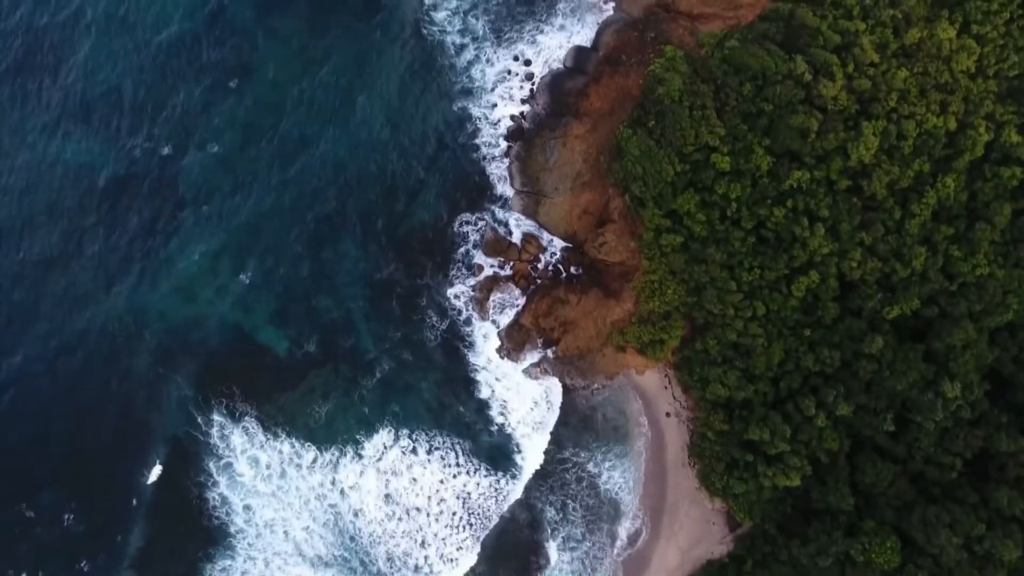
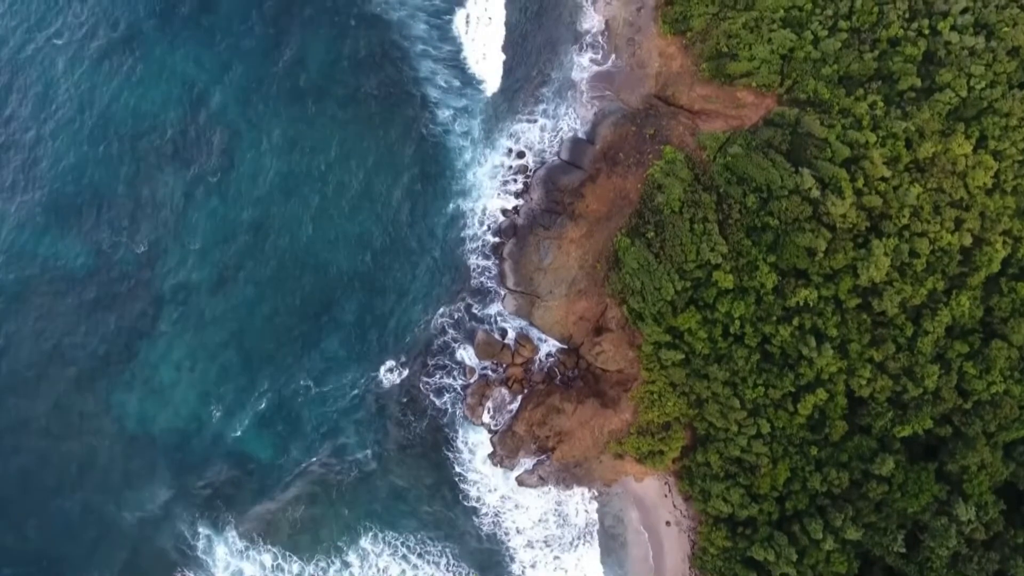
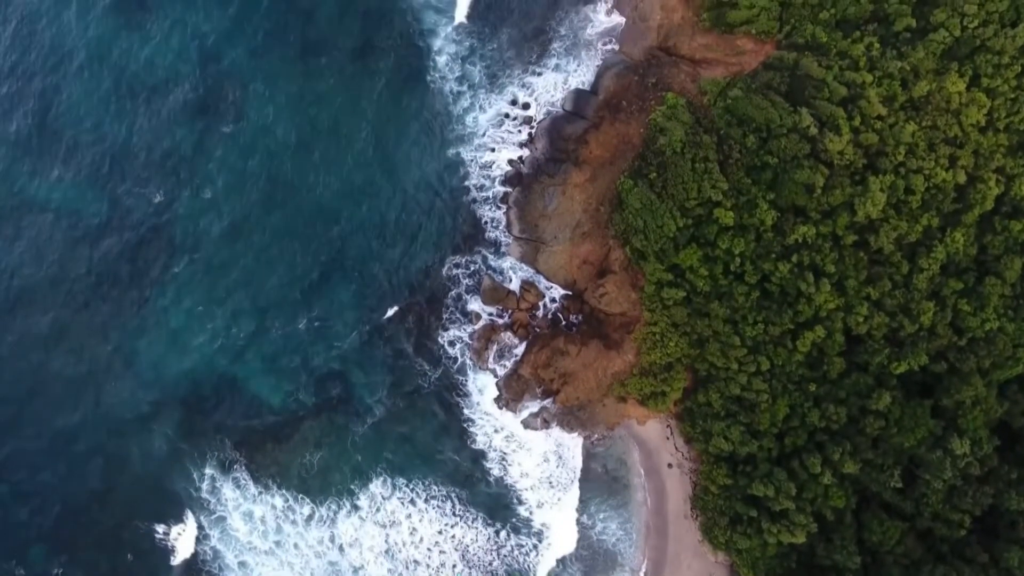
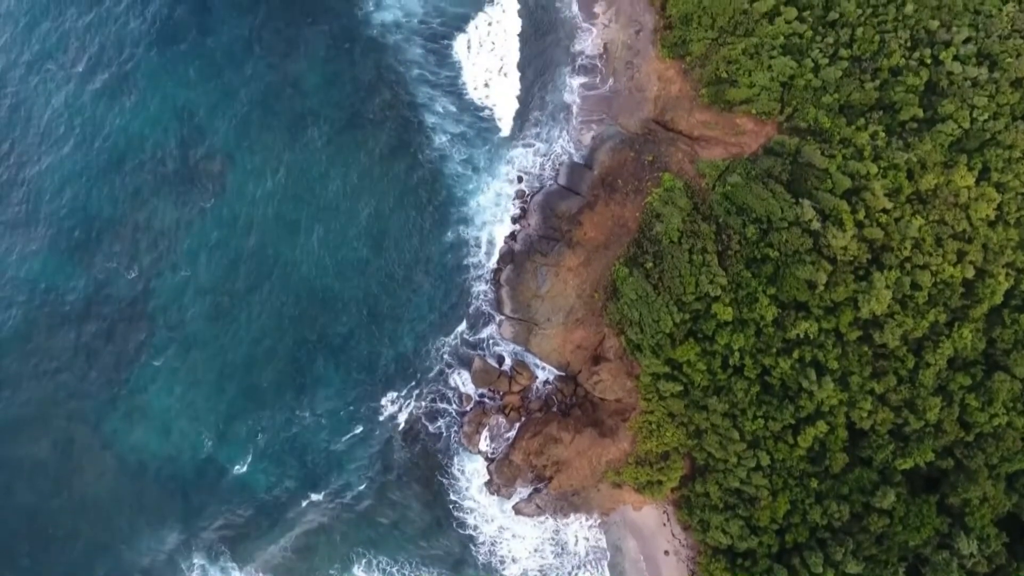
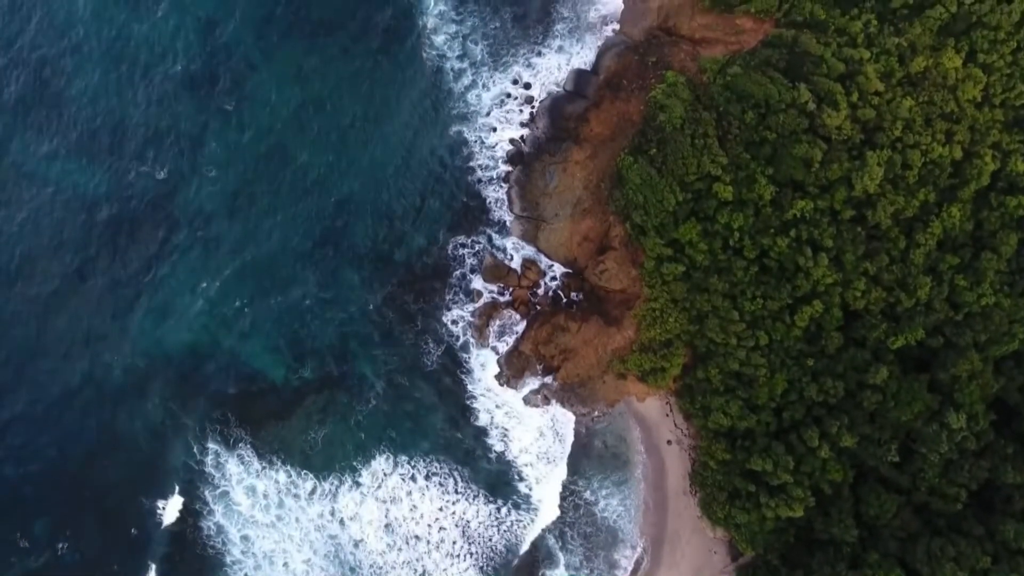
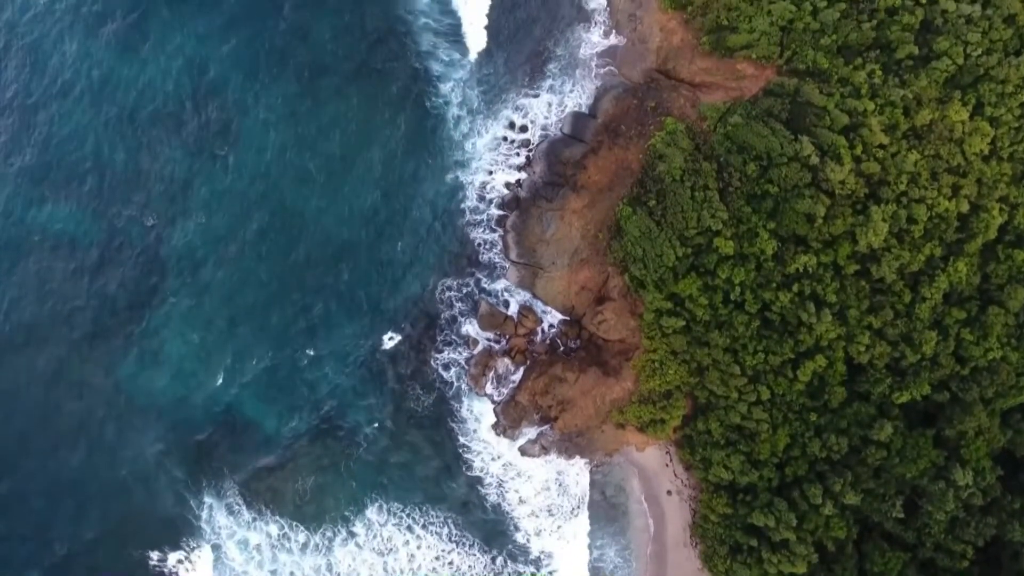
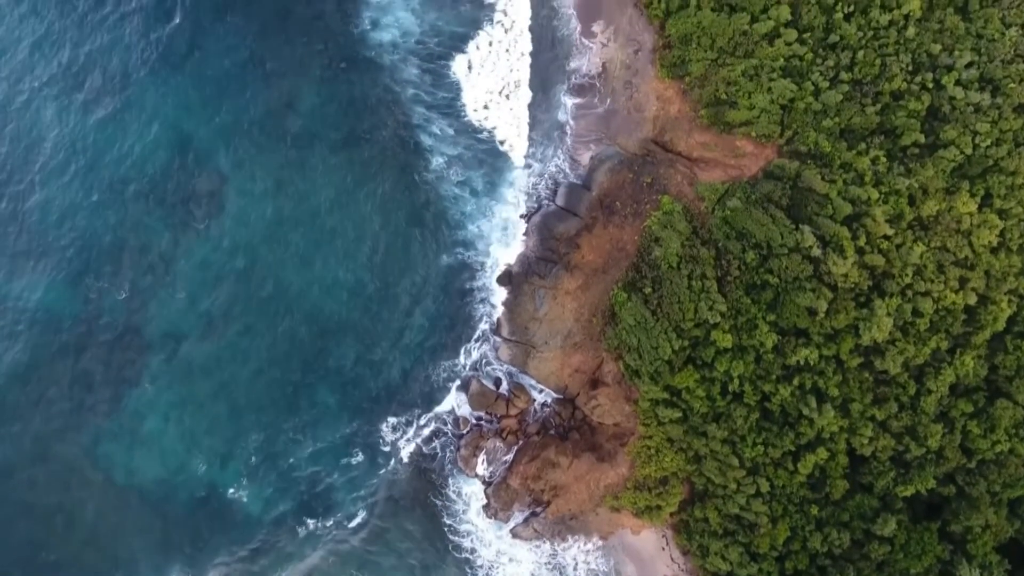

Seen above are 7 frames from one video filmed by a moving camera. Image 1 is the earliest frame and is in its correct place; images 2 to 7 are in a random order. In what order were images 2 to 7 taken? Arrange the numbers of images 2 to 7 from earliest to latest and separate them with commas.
5, 3, 6, 2, 4, 7
